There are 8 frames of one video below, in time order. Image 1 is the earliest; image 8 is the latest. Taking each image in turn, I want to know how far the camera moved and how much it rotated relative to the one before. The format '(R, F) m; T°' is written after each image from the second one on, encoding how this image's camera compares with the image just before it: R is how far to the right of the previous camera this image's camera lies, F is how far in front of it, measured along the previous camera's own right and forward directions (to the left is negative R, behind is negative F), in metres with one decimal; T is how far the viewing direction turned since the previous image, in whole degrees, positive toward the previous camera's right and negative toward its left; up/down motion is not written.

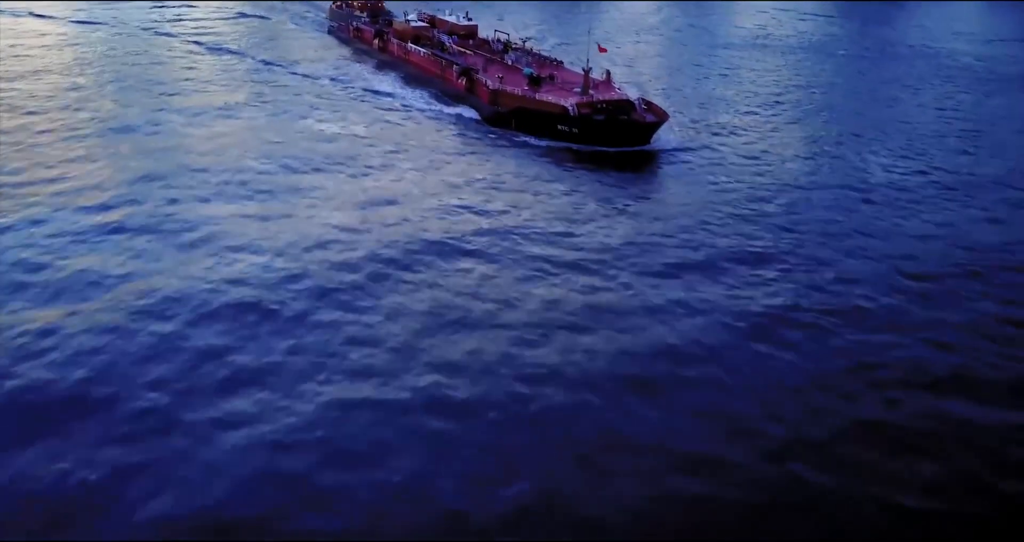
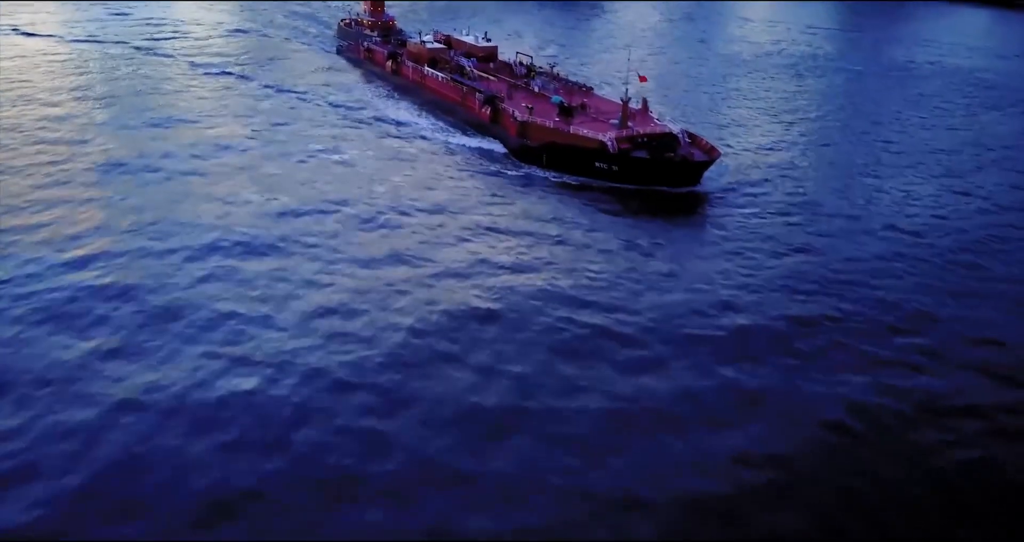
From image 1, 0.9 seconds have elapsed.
(-1.1, +3.0) m; 0°
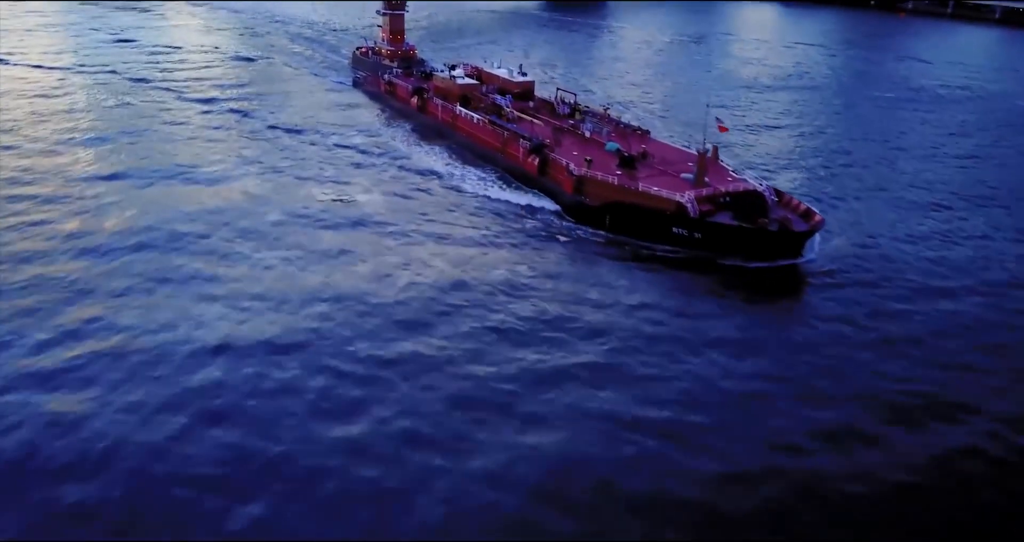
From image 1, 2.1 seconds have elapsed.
(-1.9, +4.3) m; 0°
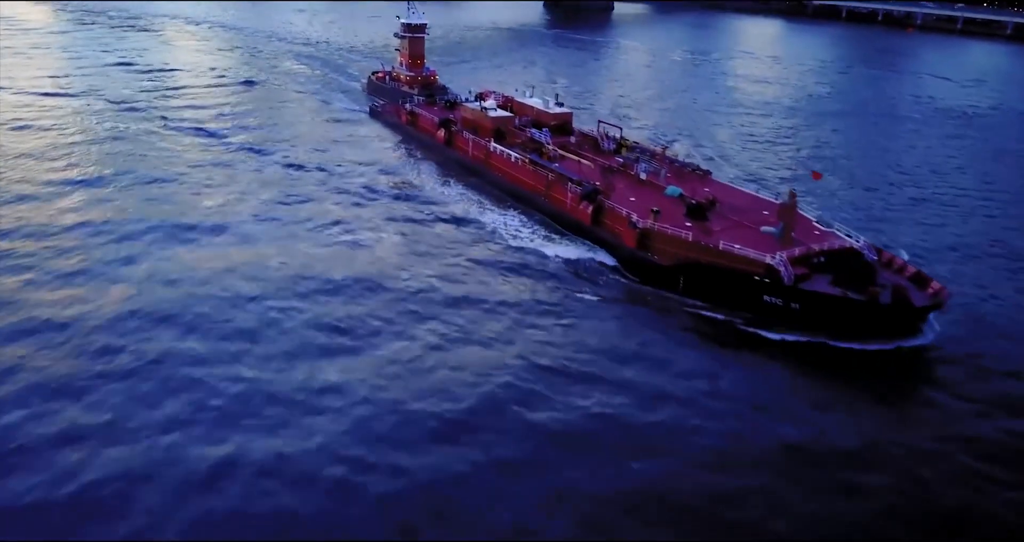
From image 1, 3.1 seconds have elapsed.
(-1.6, +3.5) m; 0°
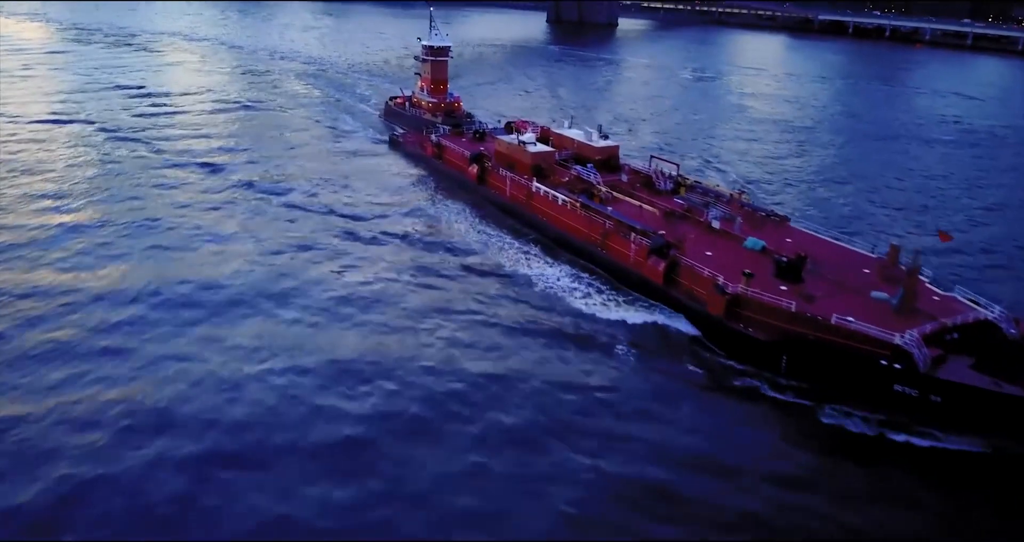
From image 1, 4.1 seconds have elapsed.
(-1.6, +3.4) m; 0°
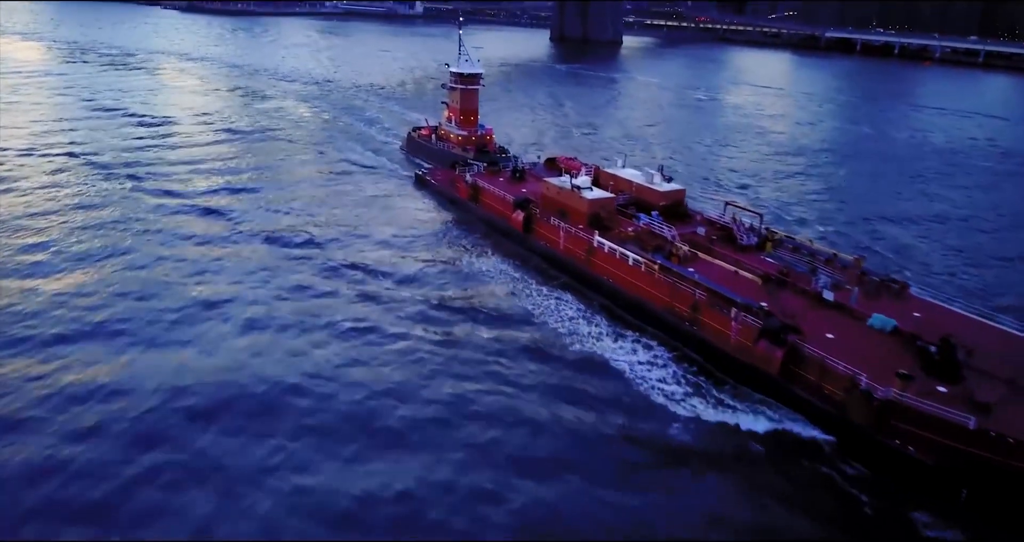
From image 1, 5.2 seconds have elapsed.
(-1.8, +3.9) m; 0°
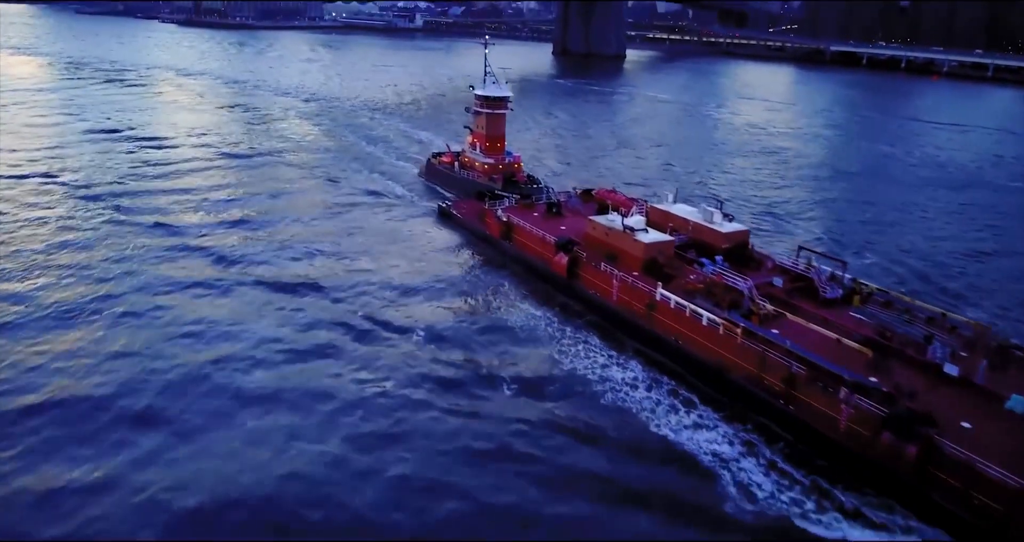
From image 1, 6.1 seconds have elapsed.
(-1.3, +3.0) m; 0°
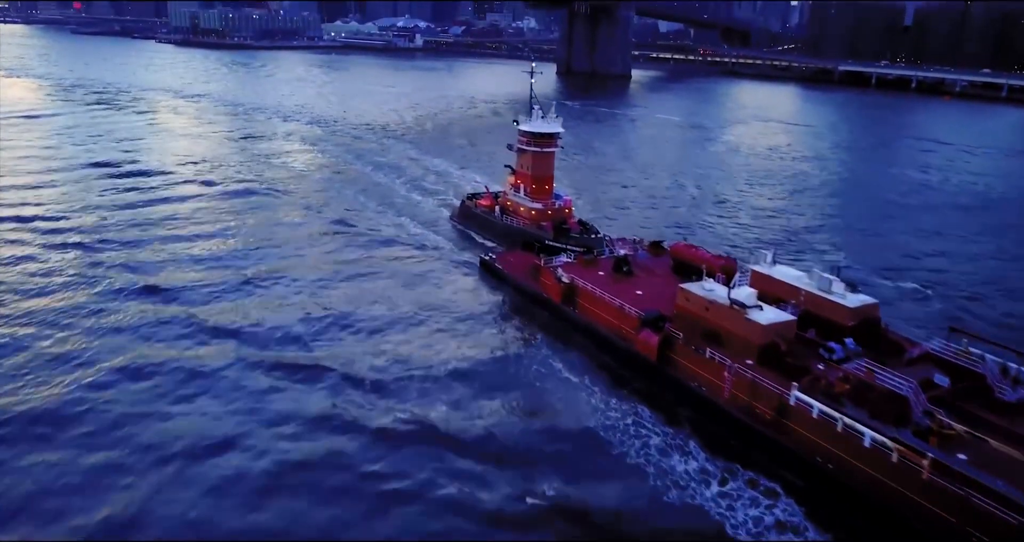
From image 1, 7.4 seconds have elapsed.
(-1.9, +4.5) m; 0°
